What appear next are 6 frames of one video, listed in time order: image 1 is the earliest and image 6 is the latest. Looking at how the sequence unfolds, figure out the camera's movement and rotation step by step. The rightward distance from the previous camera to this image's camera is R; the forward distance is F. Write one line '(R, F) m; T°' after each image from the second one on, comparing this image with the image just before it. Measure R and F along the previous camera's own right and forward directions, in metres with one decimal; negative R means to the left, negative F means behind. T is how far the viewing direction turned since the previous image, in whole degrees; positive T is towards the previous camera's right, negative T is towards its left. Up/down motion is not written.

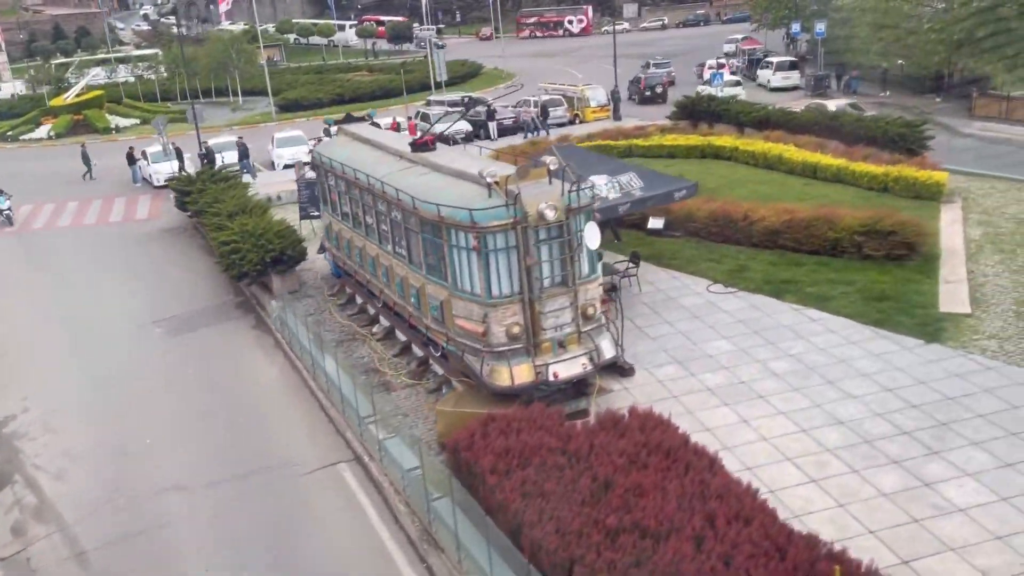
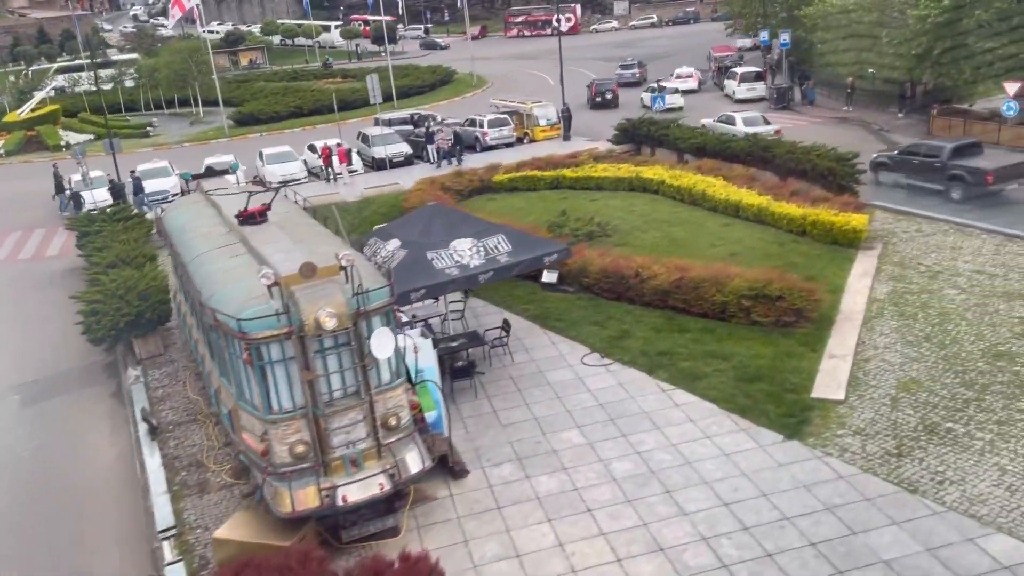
(+2.1, +0.9) m; 0°
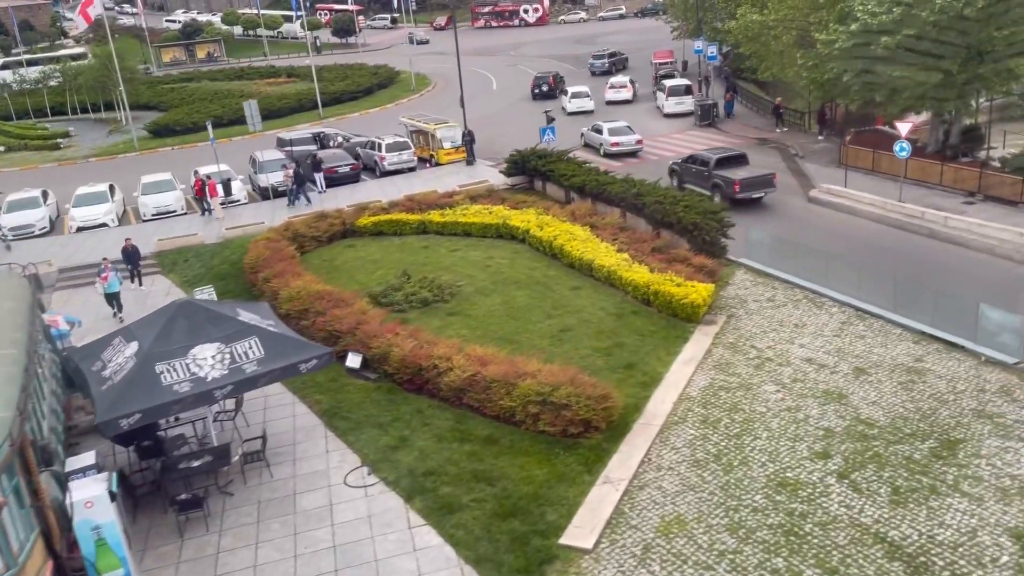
(+3.1, +1.2) m; +1°
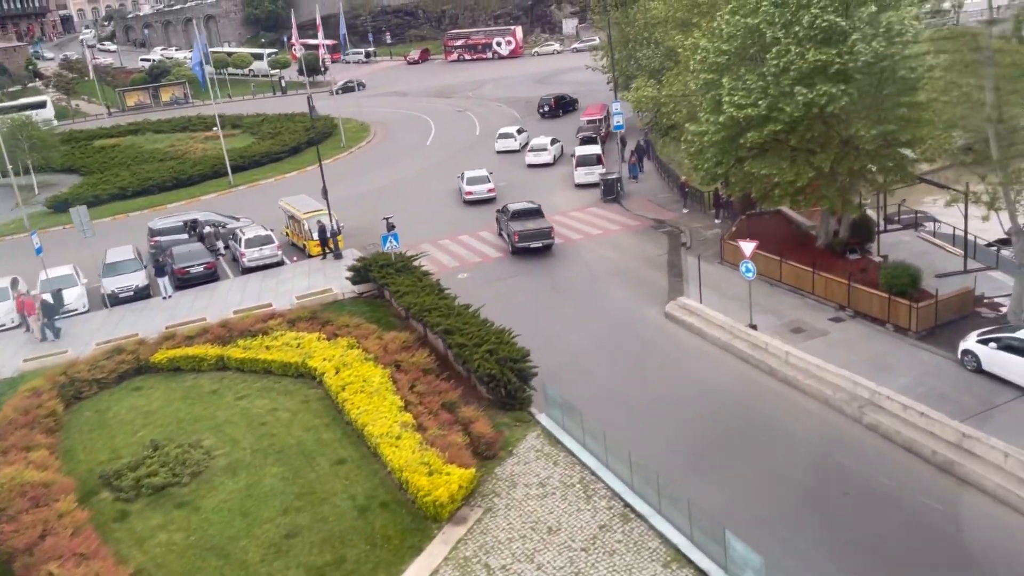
(+4.6, +1.9) m; -1°
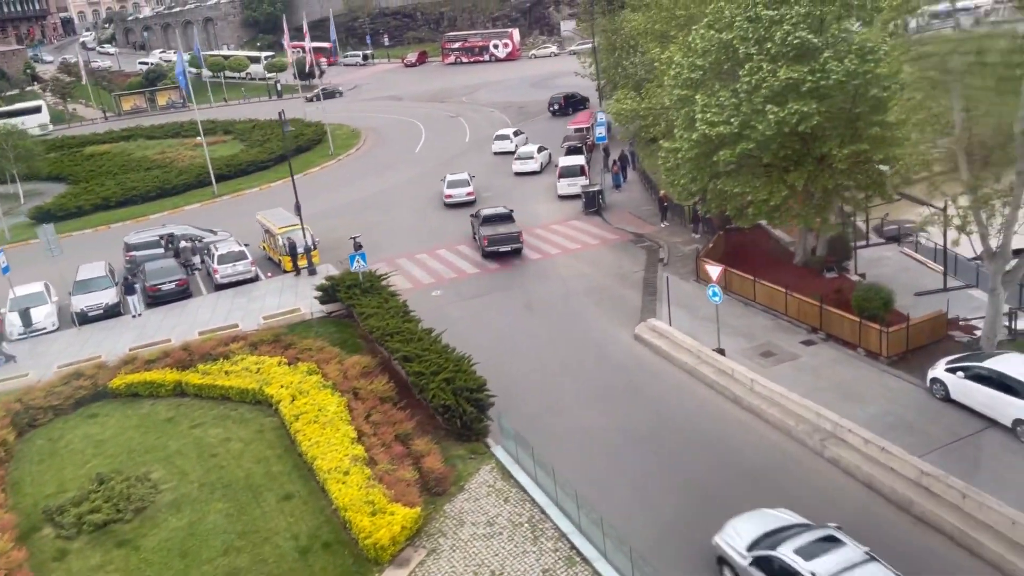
(+0.9, +0.3) m; 0°
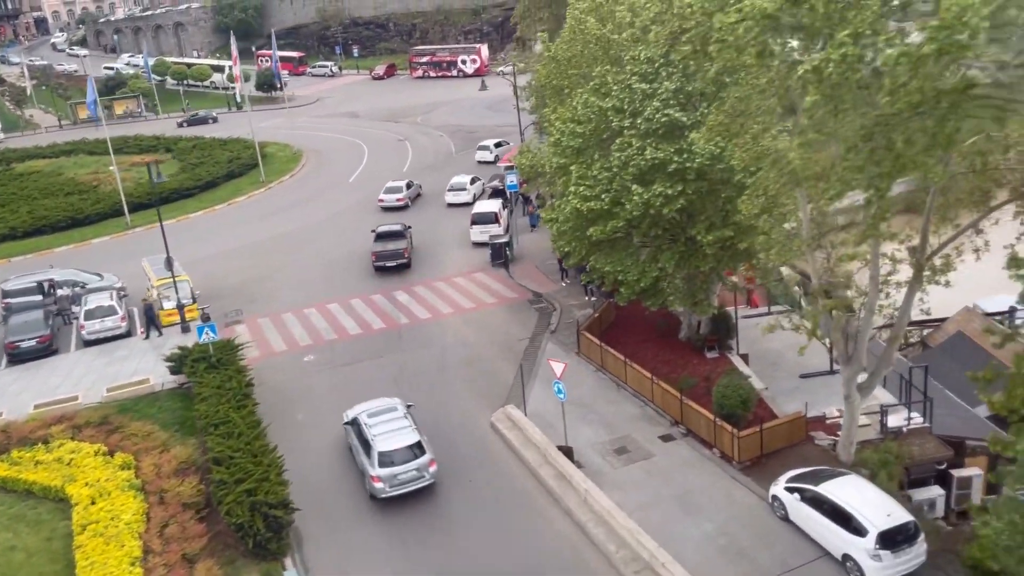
(+3.2, +1.1) m; +1°
